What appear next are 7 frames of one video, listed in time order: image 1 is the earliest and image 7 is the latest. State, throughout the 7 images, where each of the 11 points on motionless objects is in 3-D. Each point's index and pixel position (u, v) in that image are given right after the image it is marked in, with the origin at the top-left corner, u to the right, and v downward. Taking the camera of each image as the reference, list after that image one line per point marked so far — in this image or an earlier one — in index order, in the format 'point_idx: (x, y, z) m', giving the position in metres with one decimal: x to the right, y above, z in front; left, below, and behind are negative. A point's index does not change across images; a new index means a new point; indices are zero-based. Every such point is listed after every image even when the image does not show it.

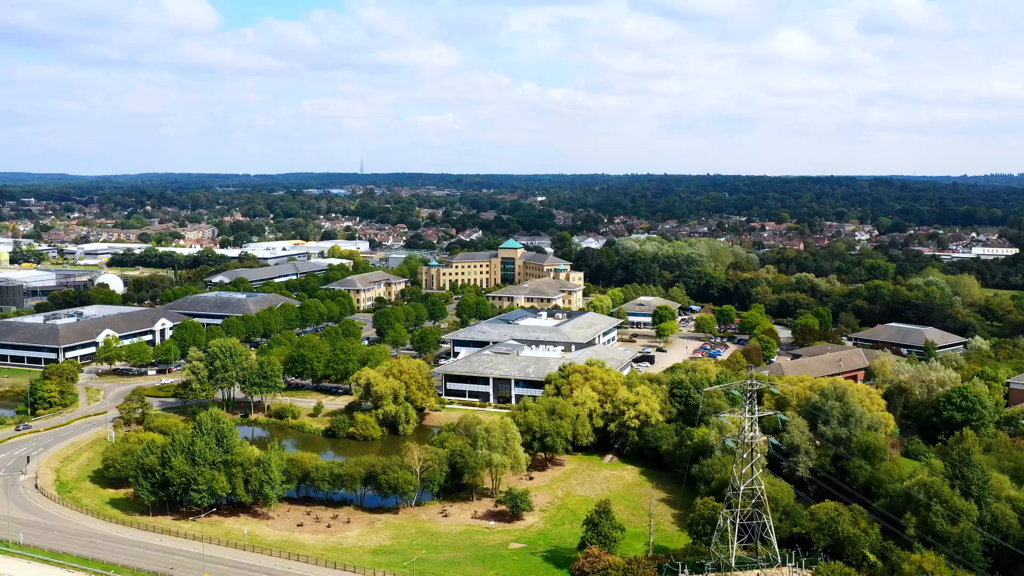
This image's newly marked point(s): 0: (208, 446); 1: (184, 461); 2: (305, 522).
0: (-5.7, -3.0, +19.3) m
1: (-6.1, -3.2, +19.1) m
2: (-3.9, -4.4, +19.1) m
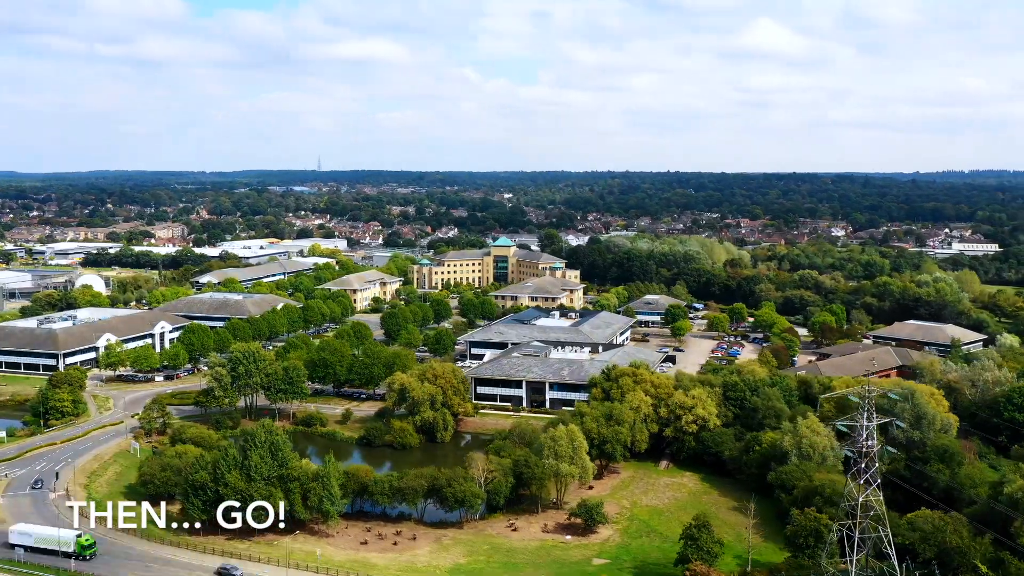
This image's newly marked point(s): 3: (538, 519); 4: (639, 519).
0: (-4.4, -3.1, +18.1) m
1: (-4.7, -3.3, +17.9) m
2: (-2.5, -4.4, +18.0) m
3: (+0.5, -4.3, +19.1) m
4: (+2.4, -4.3, +19.2) m
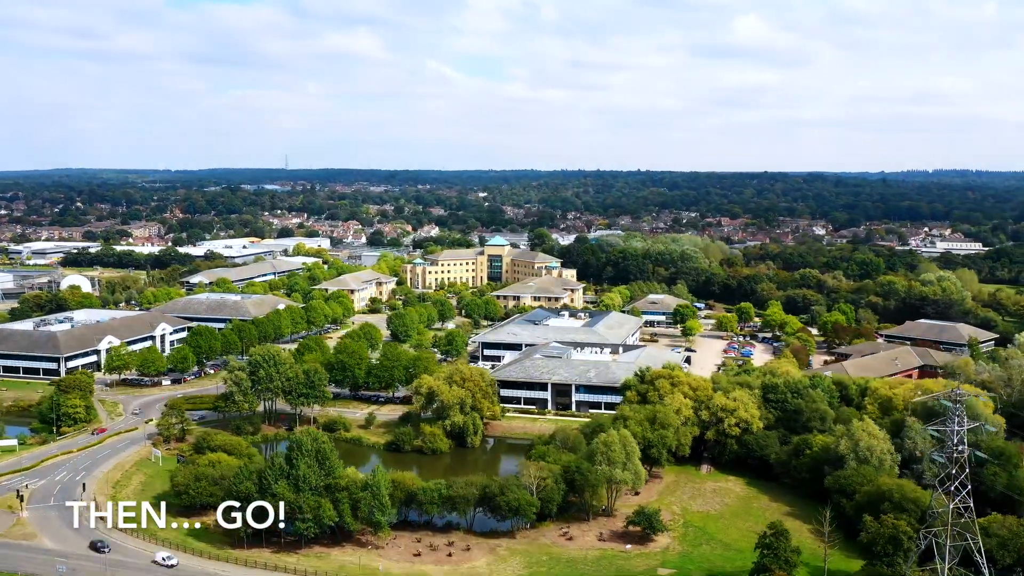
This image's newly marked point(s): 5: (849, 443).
0: (-3.4, -3.1, +17.4) m
1: (-3.8, -3.3, +17.1) m
2: (-1.5, -4.4, +17.3) m
3: (+1.4, -4.3, +18.5) m
4: (+3.3, -4.3, +18.7) m
5: (+6.3, -2.9, +19.2) m
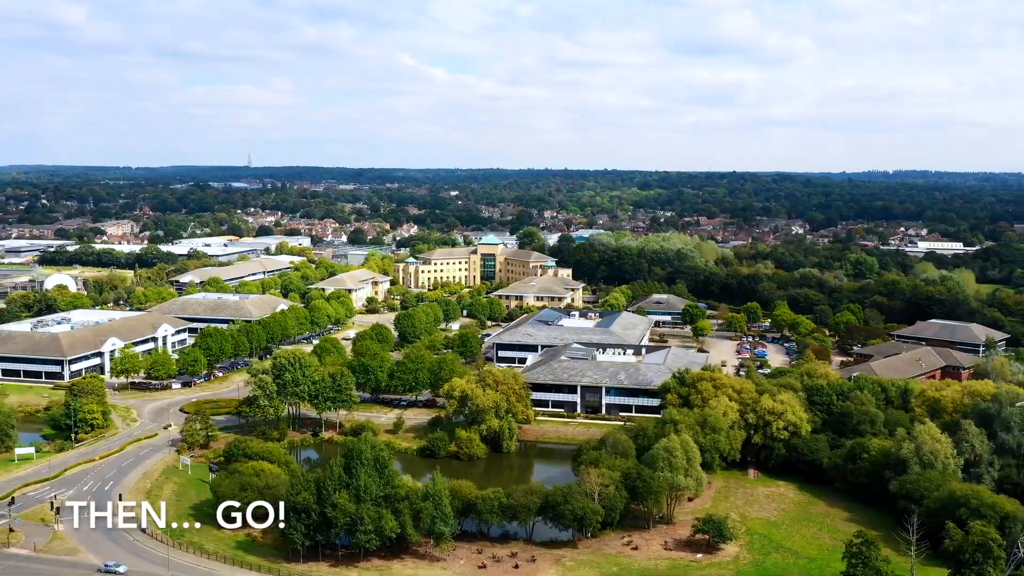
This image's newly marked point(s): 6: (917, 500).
0: (-2.3, -3.1, +16.6) m
1: (-2.6, -3.3, +16.3) m
2: (-0.4, -4.5, +16.6) m
3: (+2.5, -4.3, +17.9) m
4: (+4.4, -4.4, +18.2) m
5: (+7.4, -2.9, +18.9) m
6: (+7.1, -3.7, +17.8) m
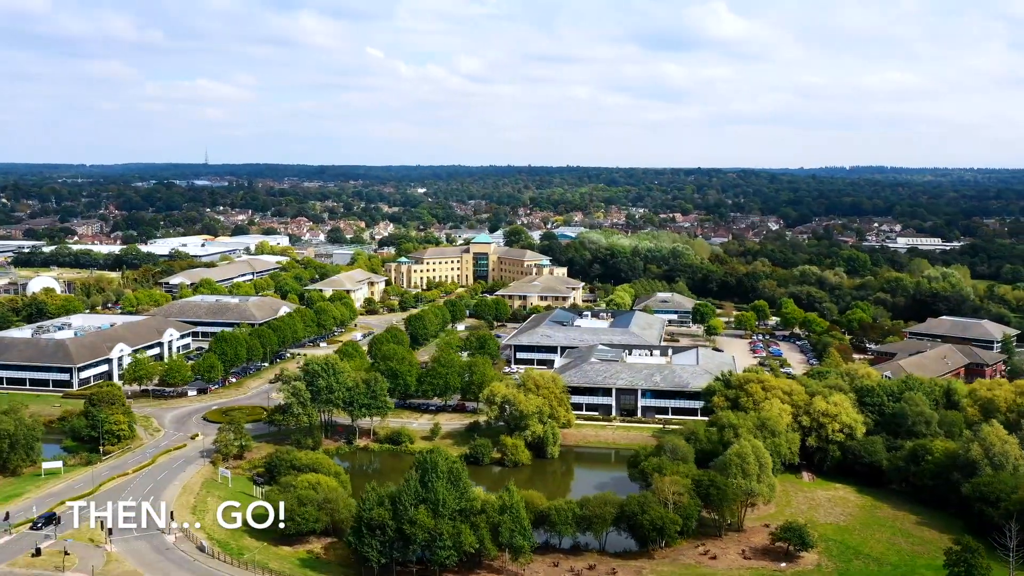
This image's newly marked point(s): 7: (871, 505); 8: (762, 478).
0: (-1.0, -3.2, +15.9) m
1: (-1.3, -3.4, +15.6) m
2: (+0.9, -4.5, +16.0) m
3: (+3.7, -4.4, +17.5) m
4: (+5.6, -4.4, +17.8) m
5: (+8.5, -2.9, +18.6) m
6: (+8.3, -3.7, +17.6) m
7: (+6.9, -4.2, +19.7) m
8: (+4.4, -3.3, +18.1) m
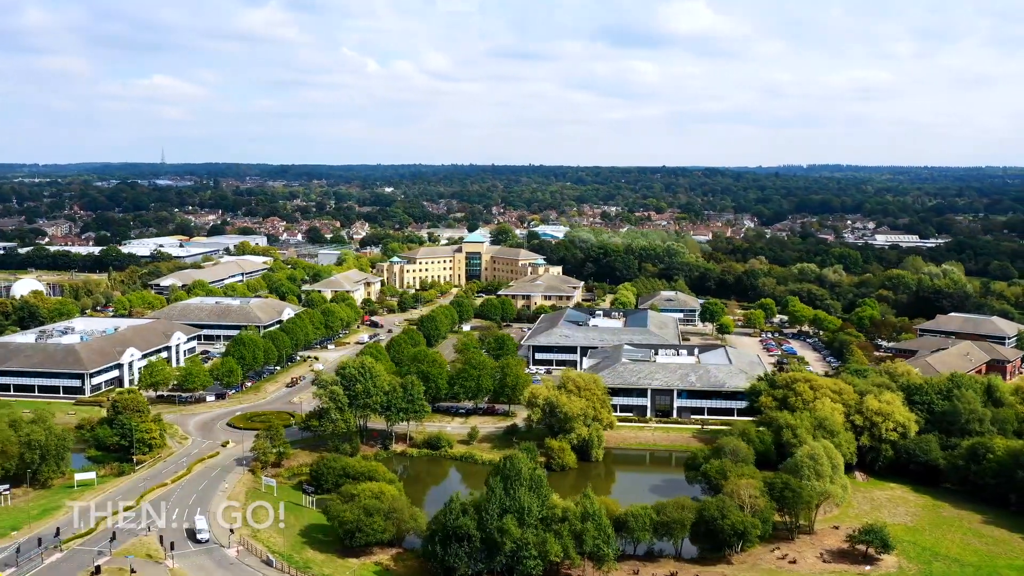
0: (+0.3, -3.2, +15.4) m
1: (-0.1, -3.4, +15.1) m
2: (+2.1, -4.5, +15.5) m
3: (+4.9, -4.4, +17.2) m
4: (+6.8, -4.3, +17.6) m
5: (+9.7, -2.9, +18.5) m
6: (+9.5, -3.6, +17.4) m
7: (+8.0, -4.1, +19.5) m
8: (+5.6, -3.3, +17.8) m
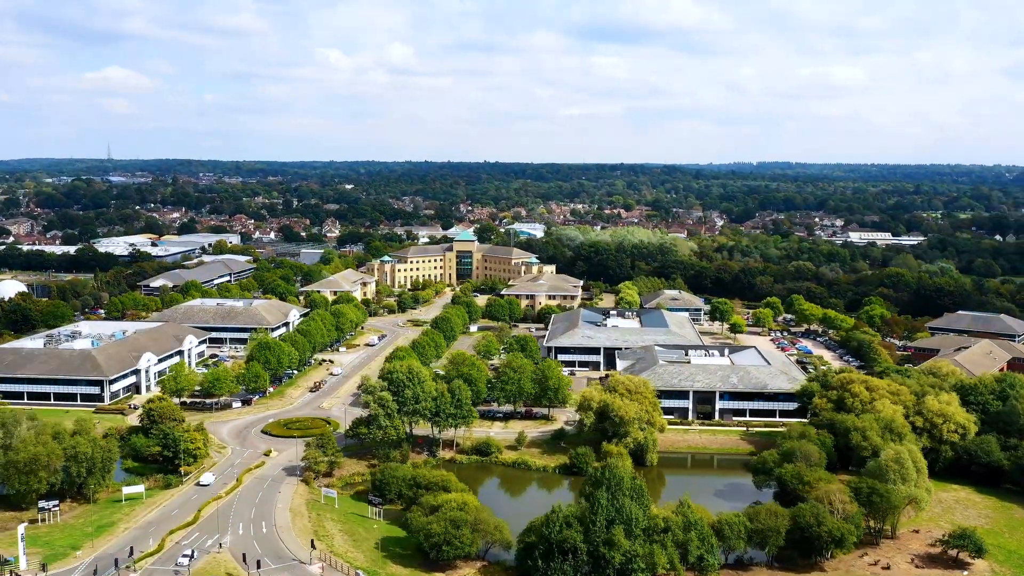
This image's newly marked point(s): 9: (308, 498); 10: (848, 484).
0: (+1.8, -3.3, +15.0) m
1: (+1.5, -3.5, +14.6) m
2: (+3.6, -4.6, +15.2) m
3: (+6.3, -4.4, +17.0) m
4: (+8.2, -4.4, +17.5) m
5: (+11.0, -2.9, +18.5) m
6: (+10.9, -3.7, +17.5) m
7: (+9.3, -4.1, +19.4) m
8: (+6.9, -3.3, +17.6) m
9: (-3.8, -3.9, +19.1) m
10: (+5.7, -3.3, +17.6) m
